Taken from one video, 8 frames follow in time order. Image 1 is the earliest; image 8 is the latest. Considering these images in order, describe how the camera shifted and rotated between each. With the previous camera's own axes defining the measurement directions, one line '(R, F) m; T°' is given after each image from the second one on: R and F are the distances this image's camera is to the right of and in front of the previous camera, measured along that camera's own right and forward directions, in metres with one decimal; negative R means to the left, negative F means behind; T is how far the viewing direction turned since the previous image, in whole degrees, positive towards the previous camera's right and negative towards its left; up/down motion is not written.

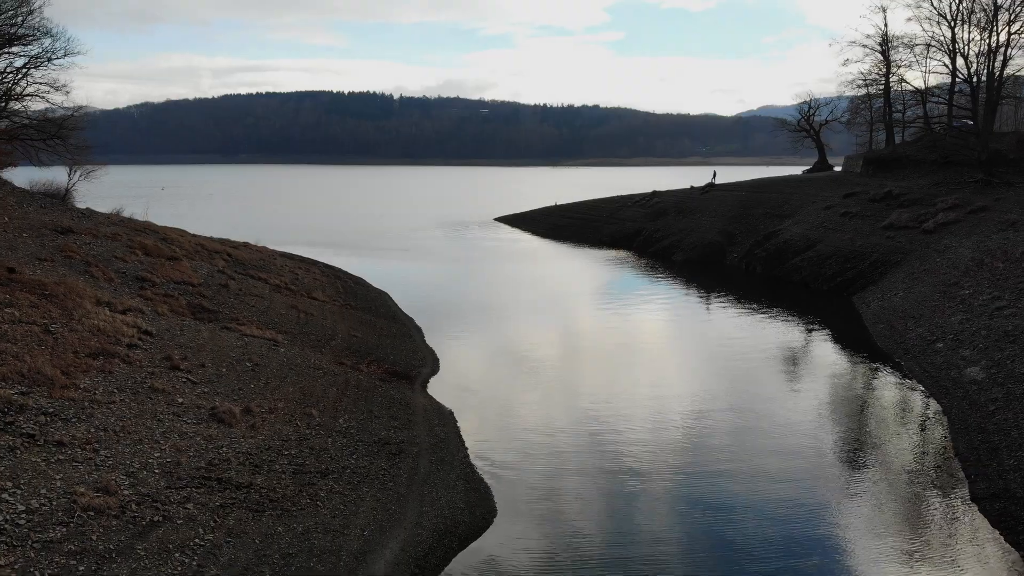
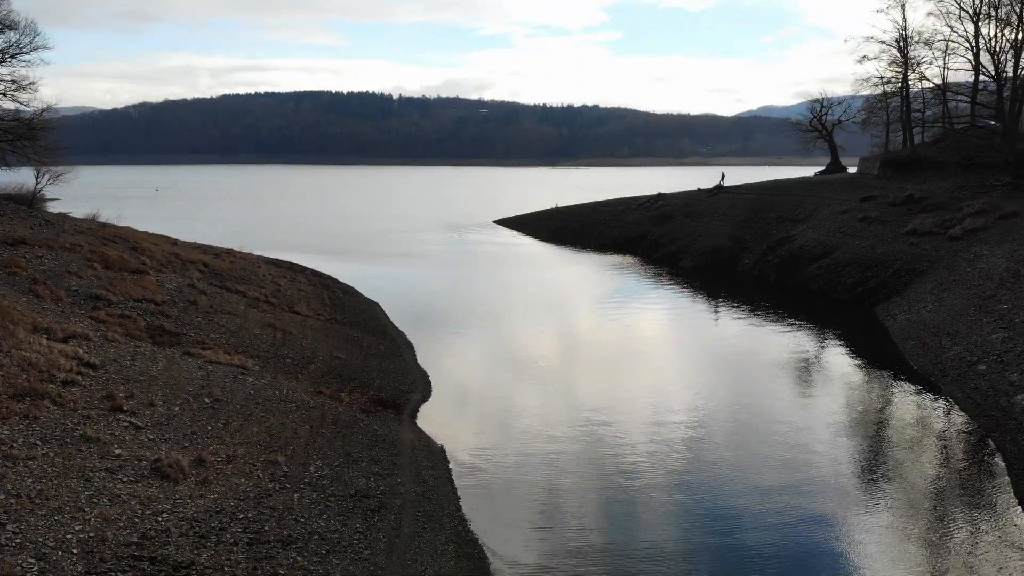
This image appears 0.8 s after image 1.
(0.0, +2.2) m; 0°
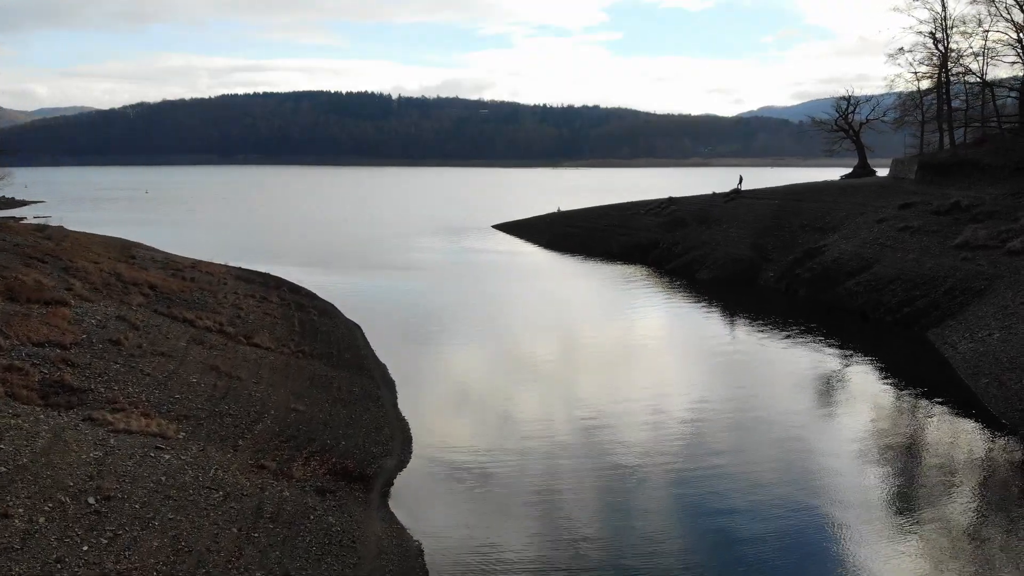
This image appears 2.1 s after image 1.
(0.0, +3.9) m; 0°
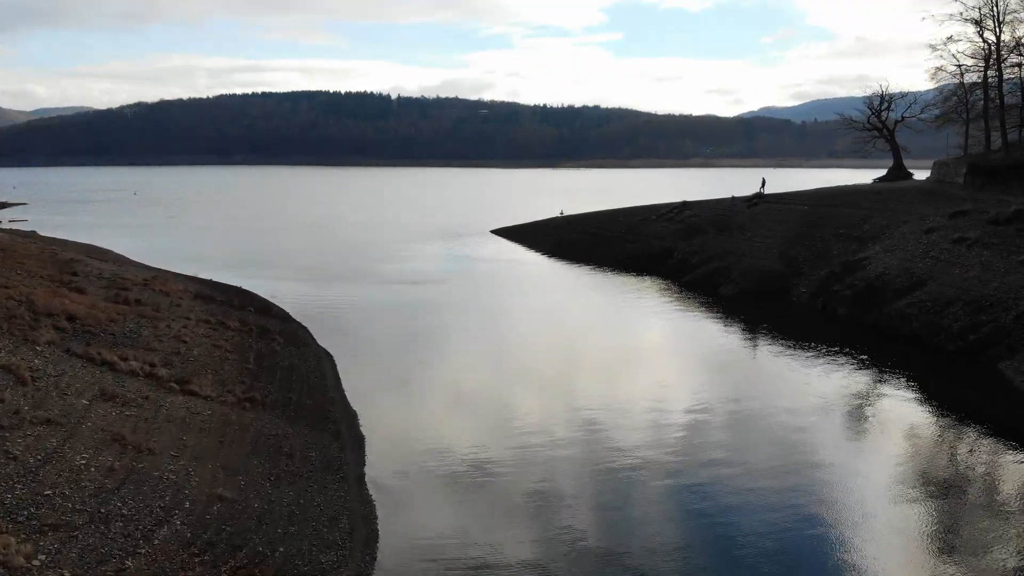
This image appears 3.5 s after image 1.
(0.0, +4.1) m; 0°
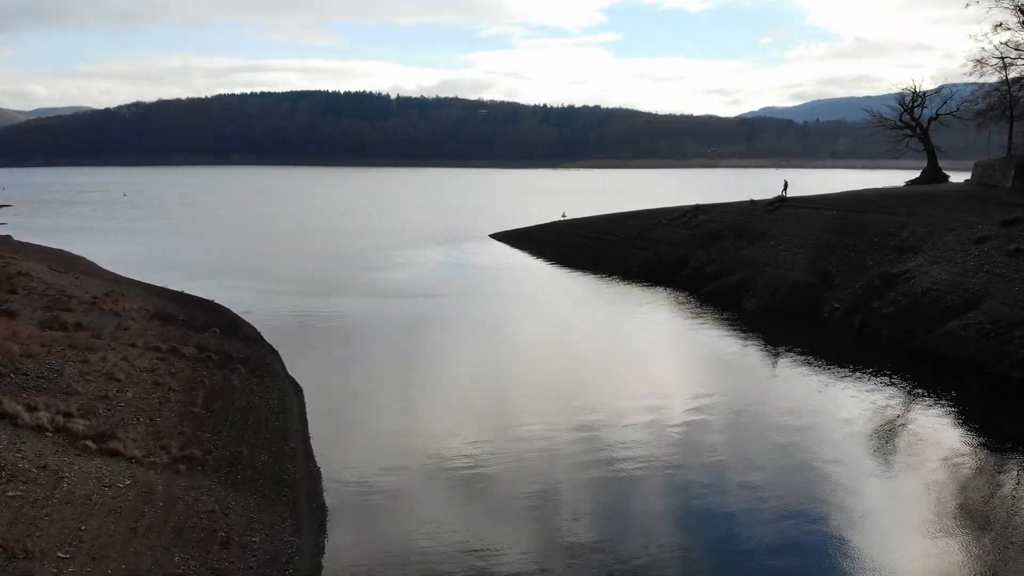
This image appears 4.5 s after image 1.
(0.0, +3.4) m; 0°
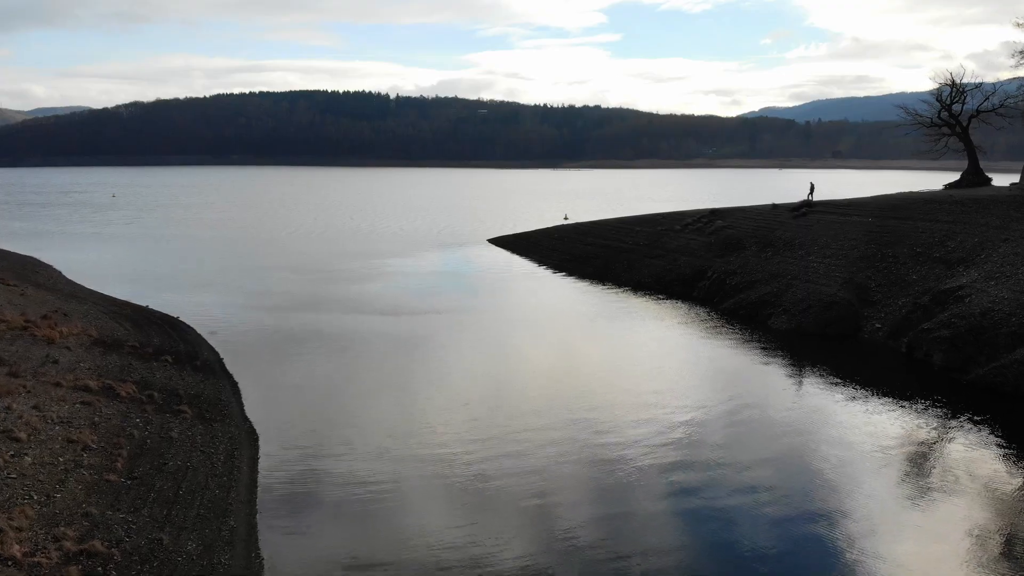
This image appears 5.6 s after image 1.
(0.0, +3.4) m; 0°
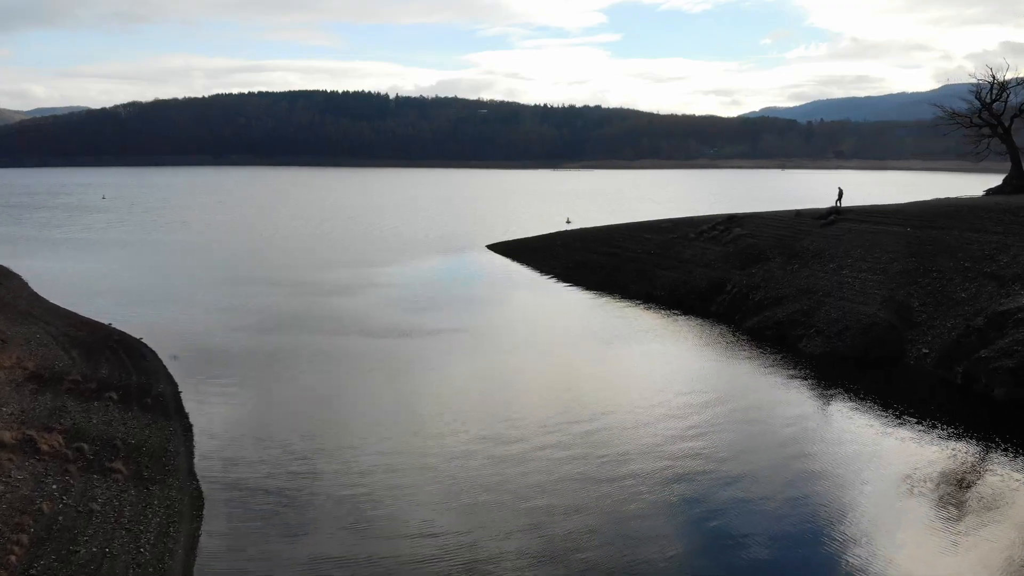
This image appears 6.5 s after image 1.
(0.0, +2.9) m; 0°
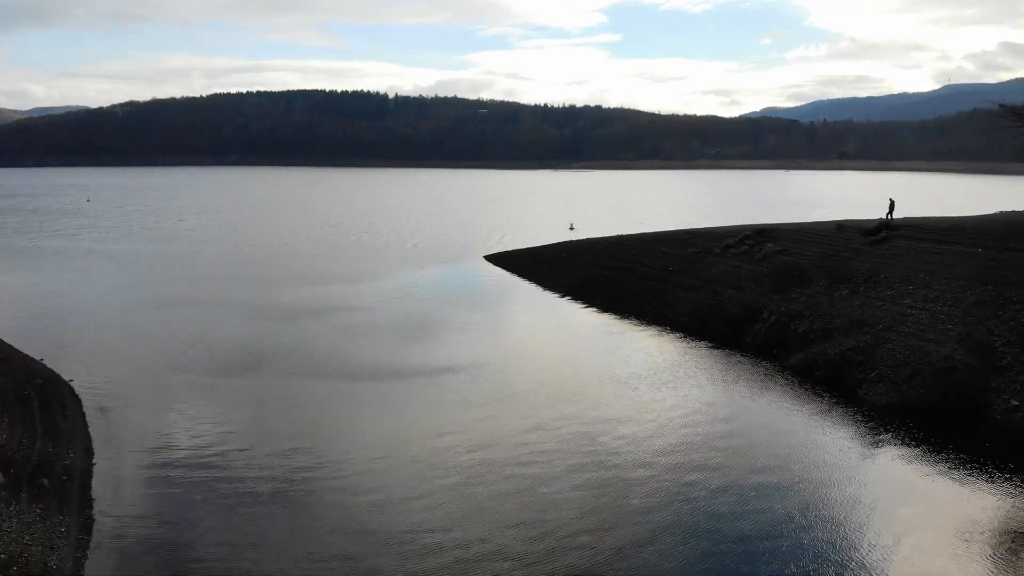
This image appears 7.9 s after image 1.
(-0.1, +4.1) m; 0°
